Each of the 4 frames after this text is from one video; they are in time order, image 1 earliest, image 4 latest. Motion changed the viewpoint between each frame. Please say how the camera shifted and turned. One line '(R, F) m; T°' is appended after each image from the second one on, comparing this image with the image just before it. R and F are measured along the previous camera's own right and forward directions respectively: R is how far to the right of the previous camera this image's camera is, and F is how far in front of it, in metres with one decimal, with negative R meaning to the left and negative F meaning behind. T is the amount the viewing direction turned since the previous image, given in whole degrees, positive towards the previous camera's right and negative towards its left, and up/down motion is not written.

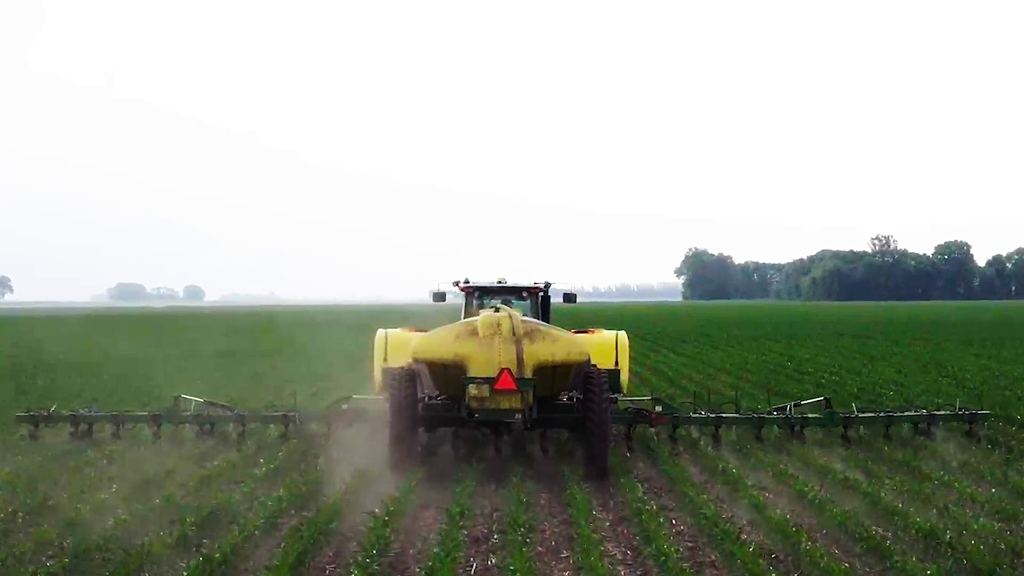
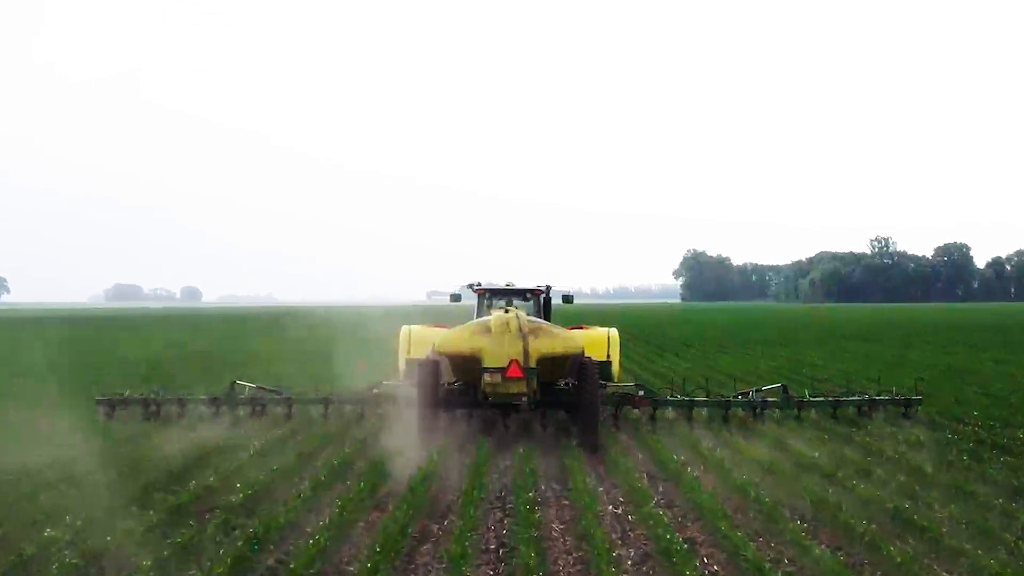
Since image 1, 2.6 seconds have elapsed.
(-0.1, -1.8) m; 0°
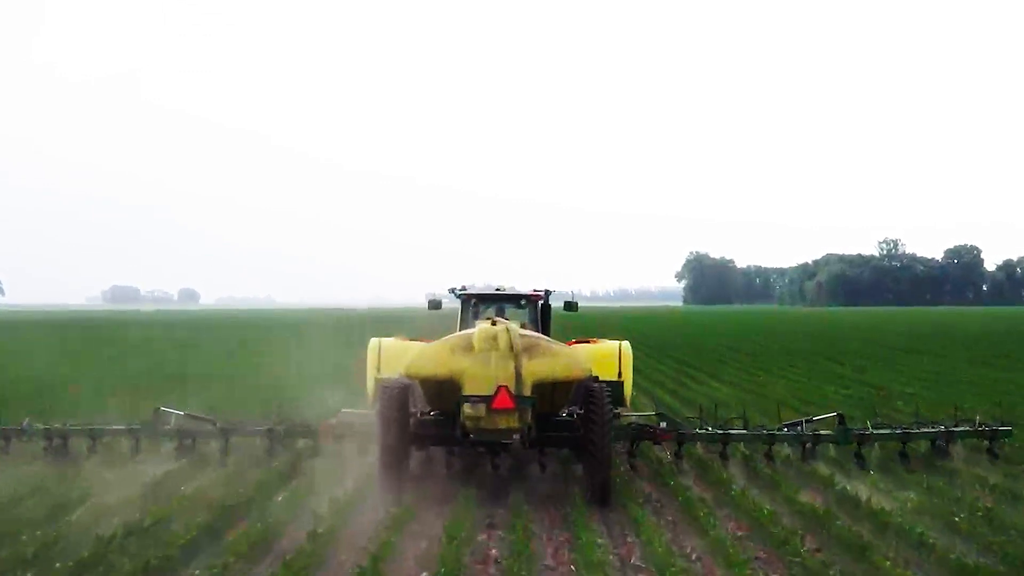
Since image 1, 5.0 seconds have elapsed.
(+0.1, +2.3) m; 0°
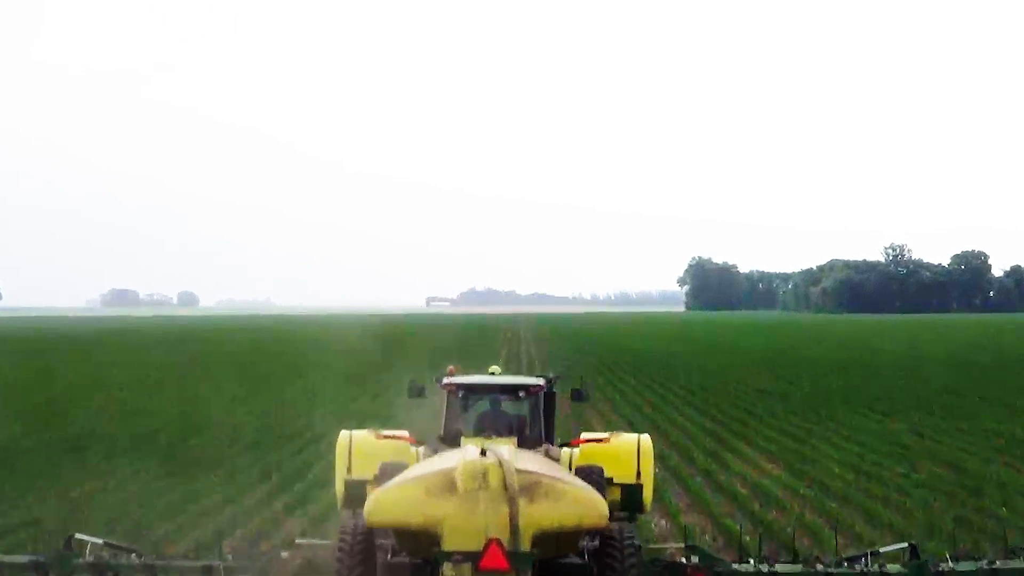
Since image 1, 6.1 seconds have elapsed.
(0.0, +1.8) m; 0°
